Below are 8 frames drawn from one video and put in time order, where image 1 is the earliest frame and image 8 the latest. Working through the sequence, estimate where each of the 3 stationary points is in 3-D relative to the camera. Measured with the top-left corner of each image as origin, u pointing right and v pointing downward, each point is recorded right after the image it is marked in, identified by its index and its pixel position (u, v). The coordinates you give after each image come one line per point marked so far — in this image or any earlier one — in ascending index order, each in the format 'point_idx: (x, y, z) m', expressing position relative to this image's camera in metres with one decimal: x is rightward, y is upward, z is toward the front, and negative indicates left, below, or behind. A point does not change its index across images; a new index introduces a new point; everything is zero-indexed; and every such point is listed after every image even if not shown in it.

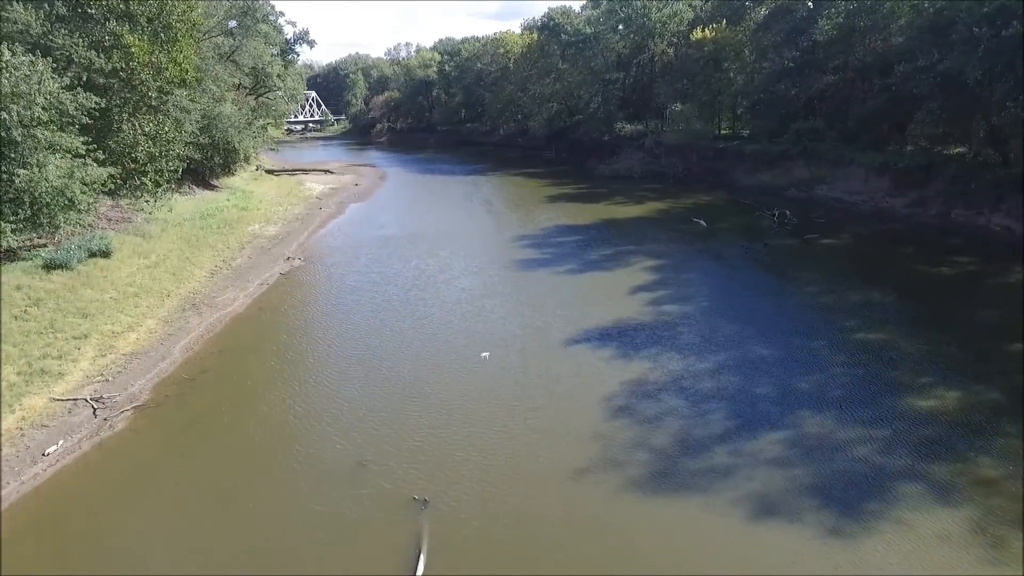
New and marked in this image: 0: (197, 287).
0: (-9.8, +0.1, +19.5) m
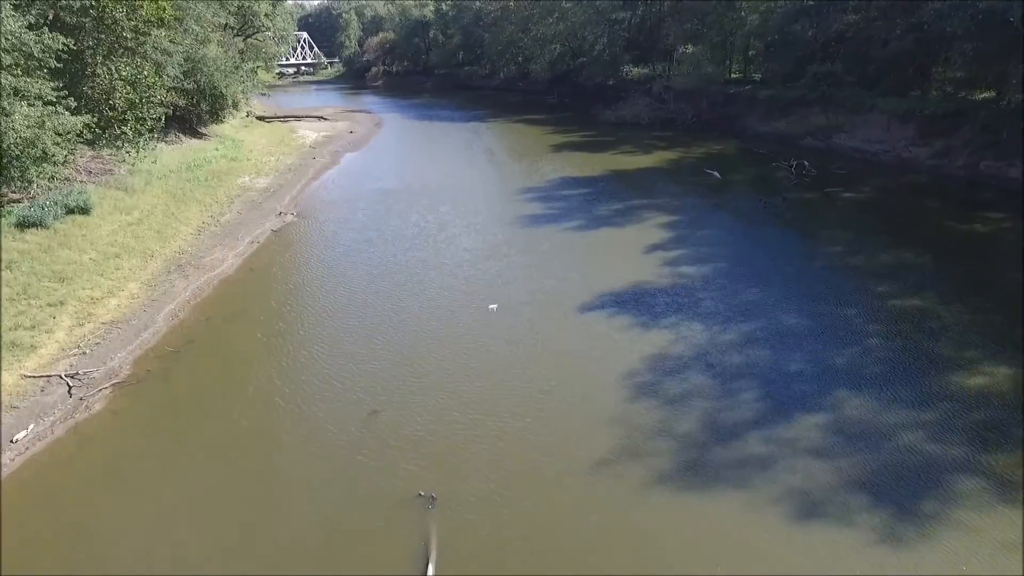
0: (-9.6, +1.3, +18.4) m
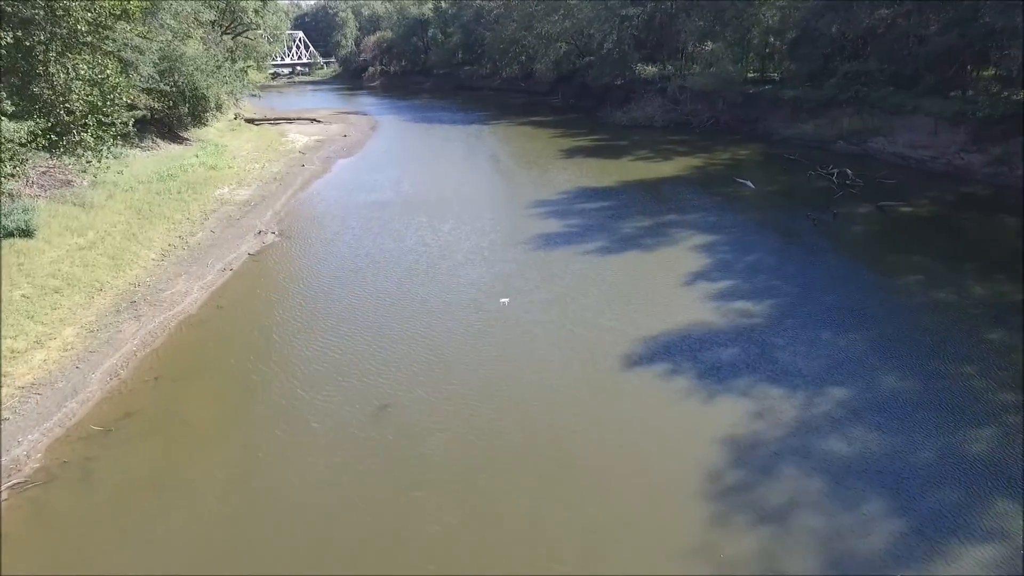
0: (-9.2, +0.4, +15.6) m
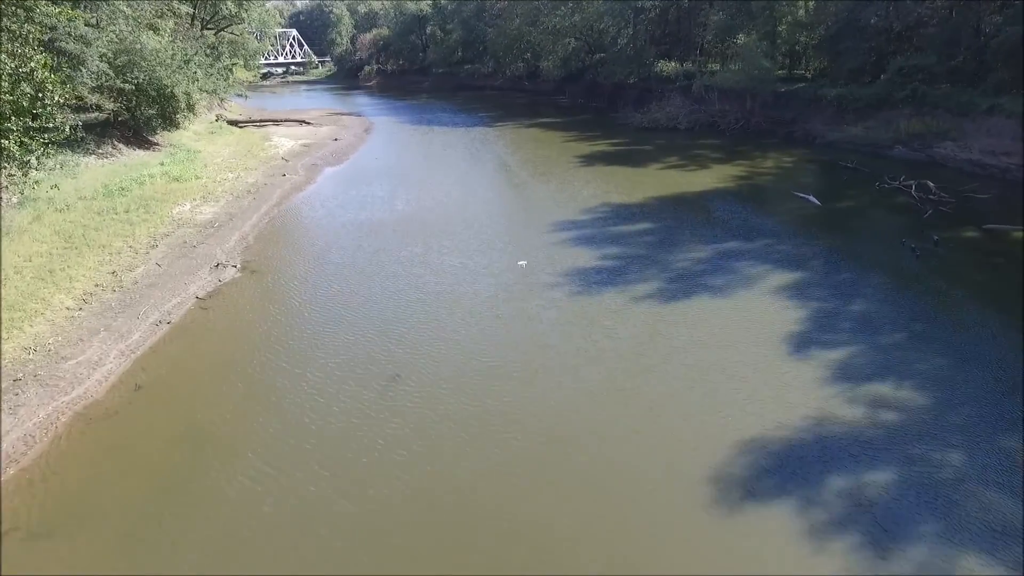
0: (-8.7, -0.8, +11.6) m
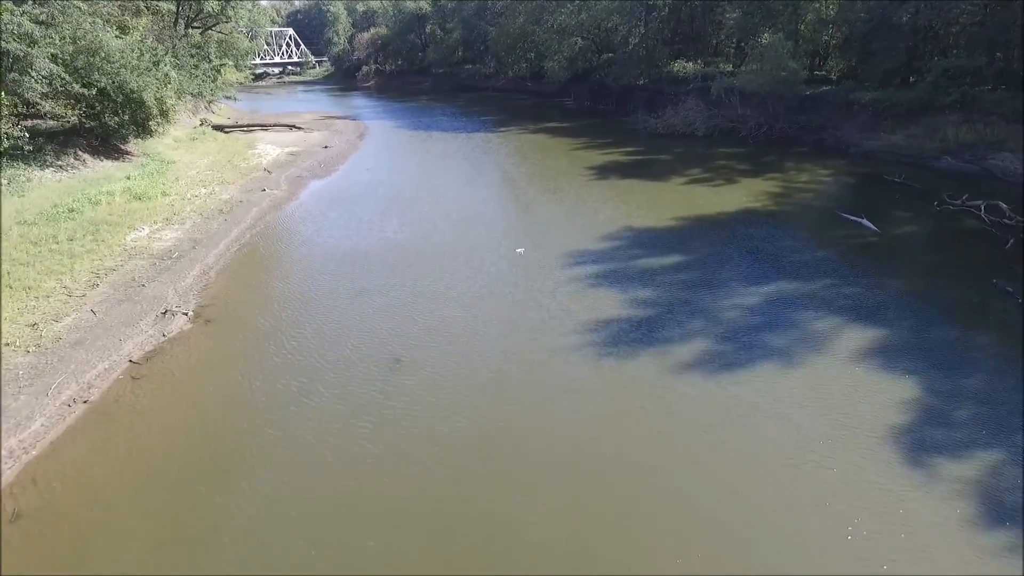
0: (-8.5, -1.9, +8.9) m
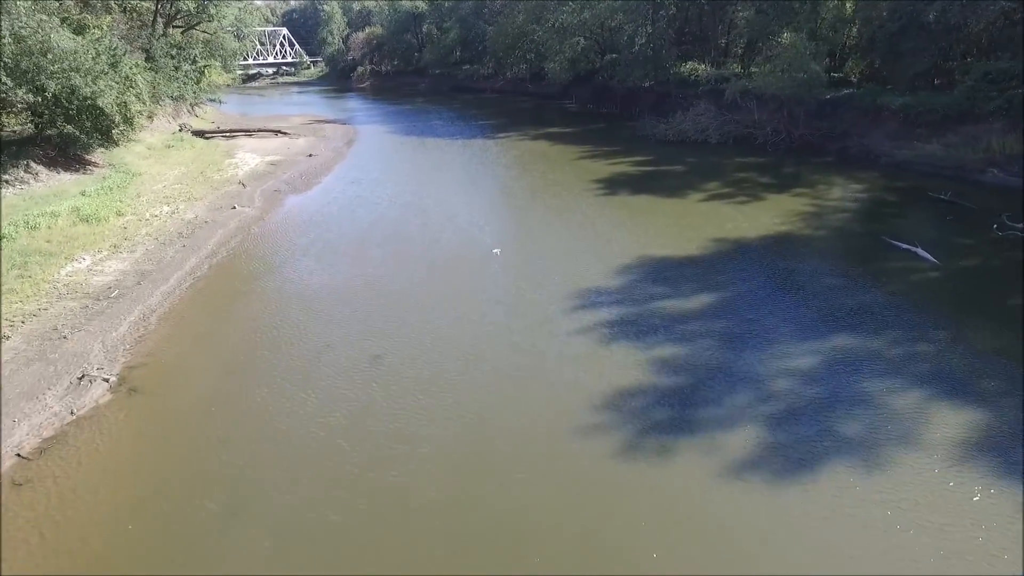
0: (-8.5, -2.8, +6.5) m
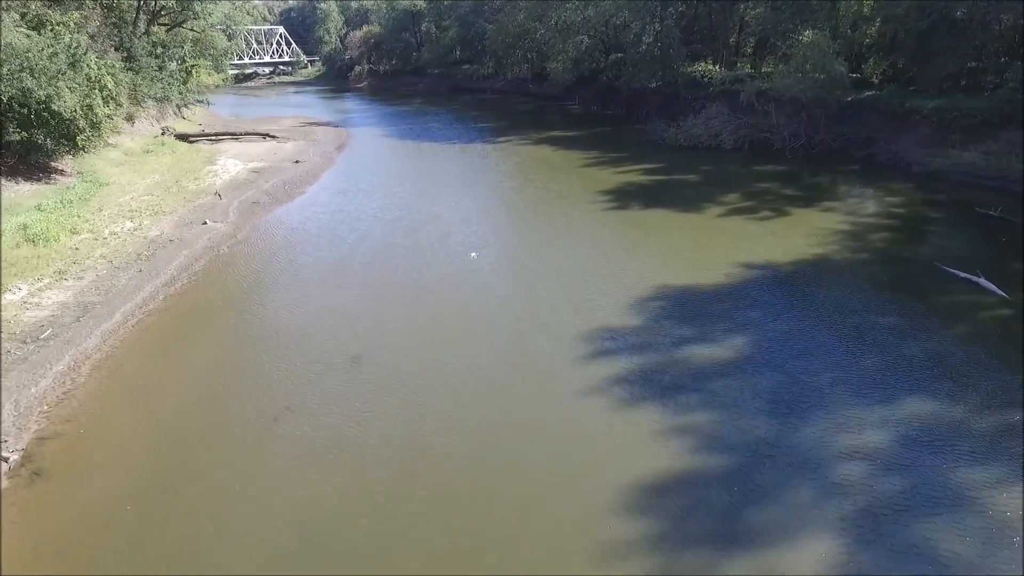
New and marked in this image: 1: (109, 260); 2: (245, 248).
0: (-8.5, -3.6, +4.5) m
1: (-10.2, +0.7, +15.8) m
2: (-7.3, +1.1, +17.2) m
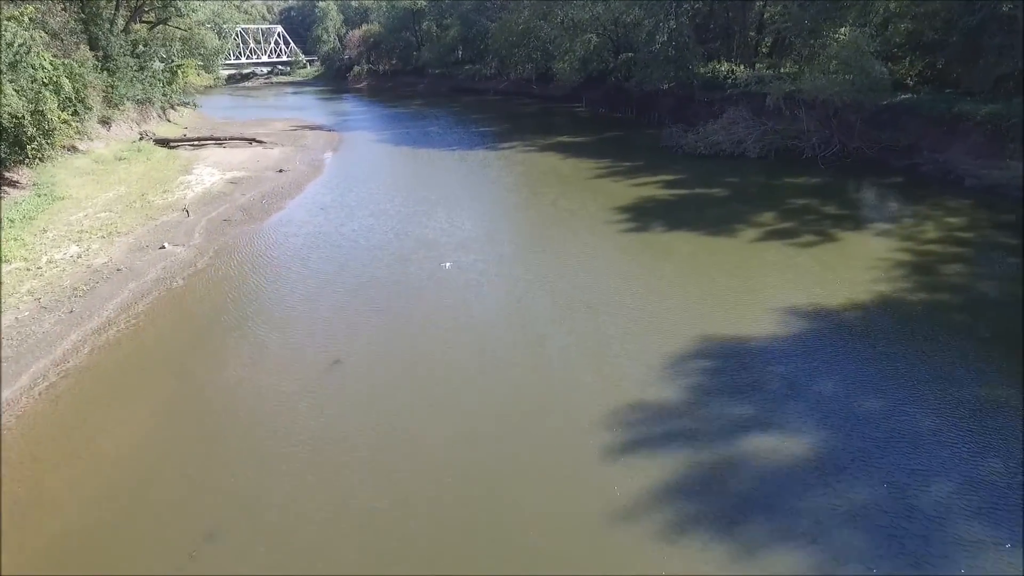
0: (-8.5, -4.5, +1.9) m
1: (-10.1, -0.2, +13.3) m
2: (-7.2, +0.2, +14.6) m
